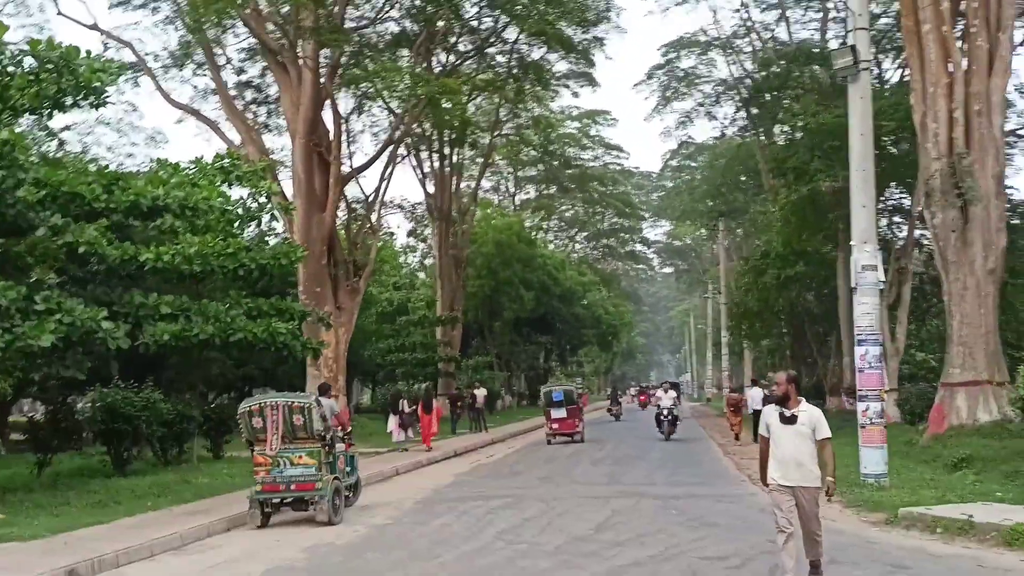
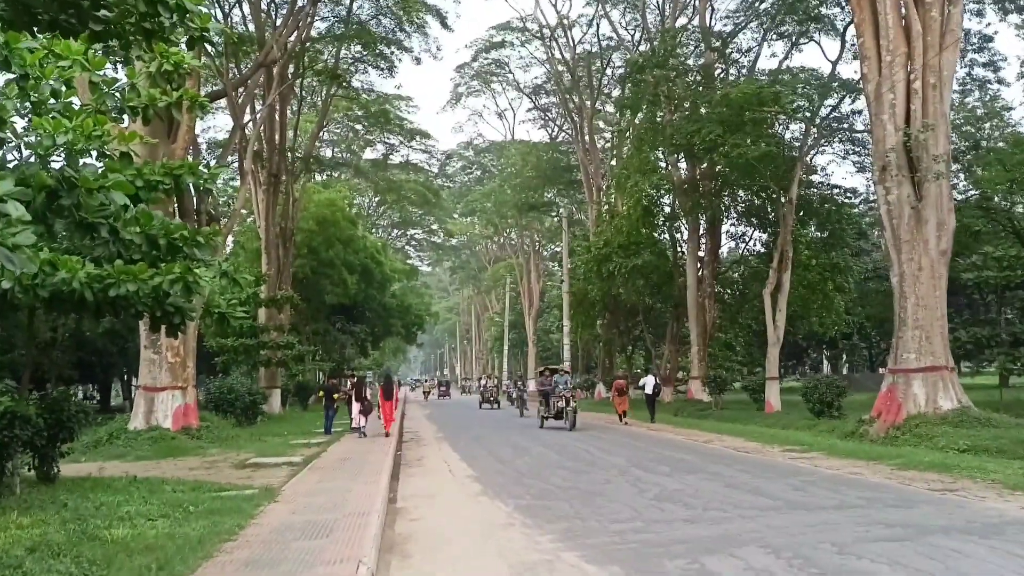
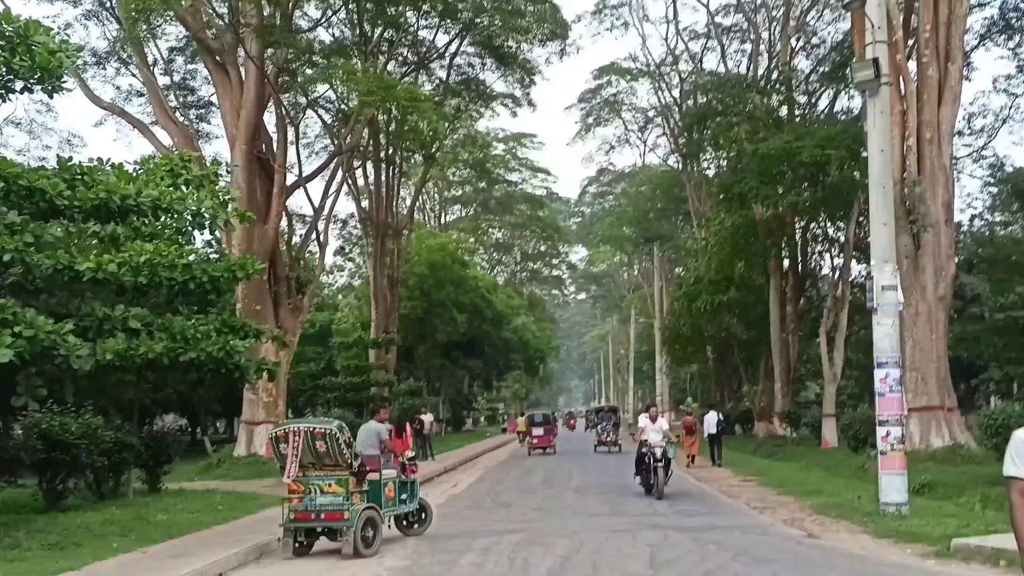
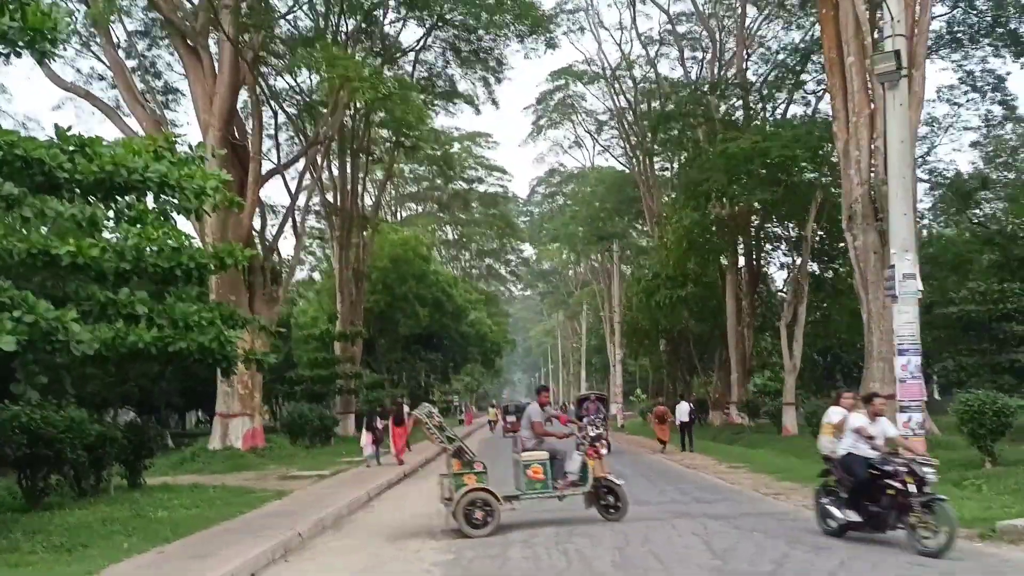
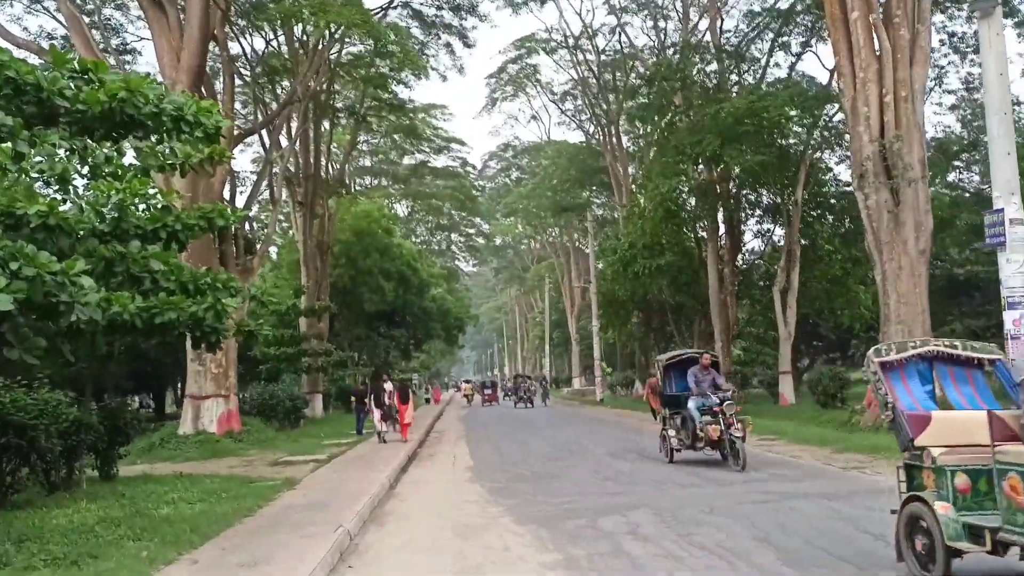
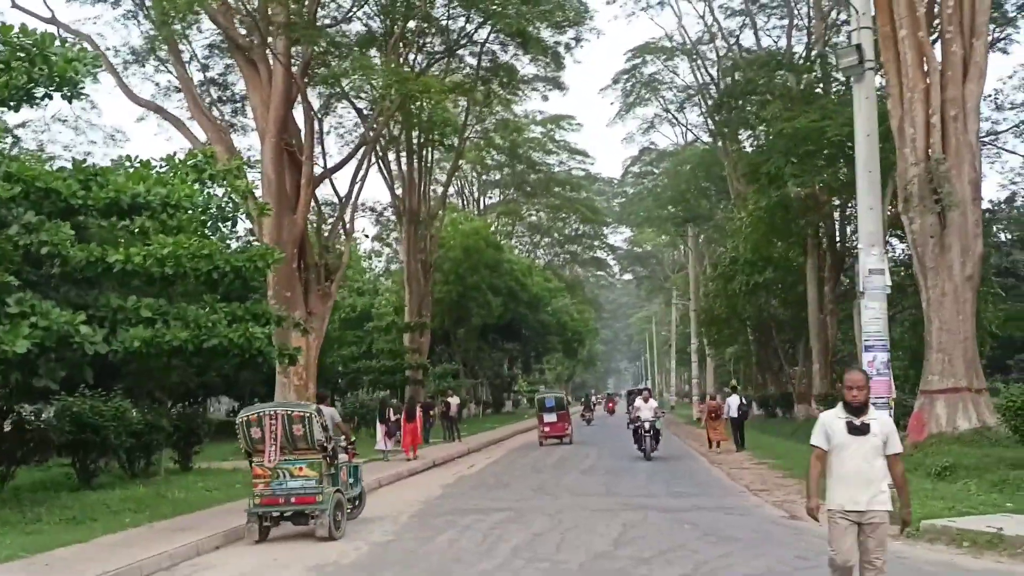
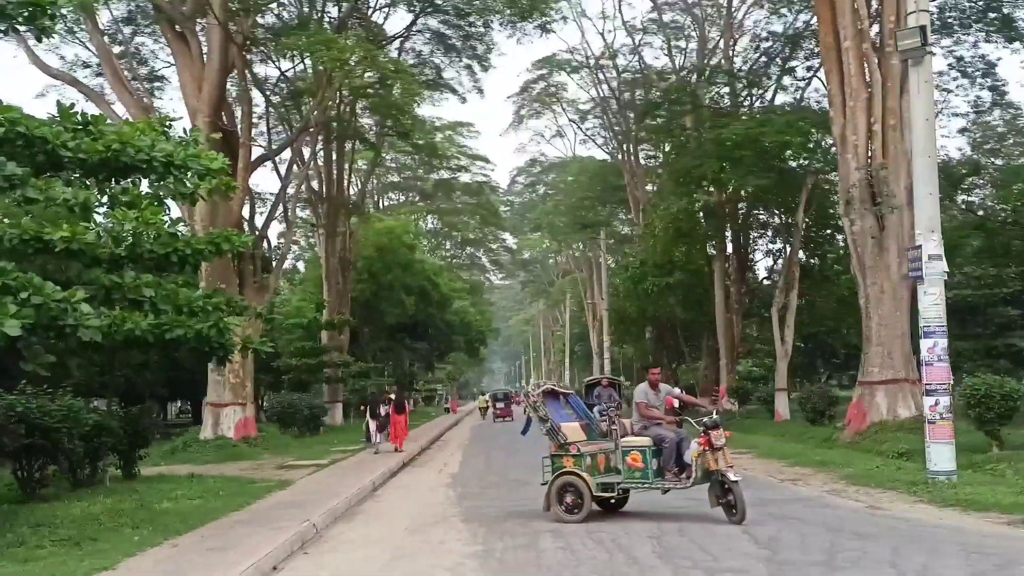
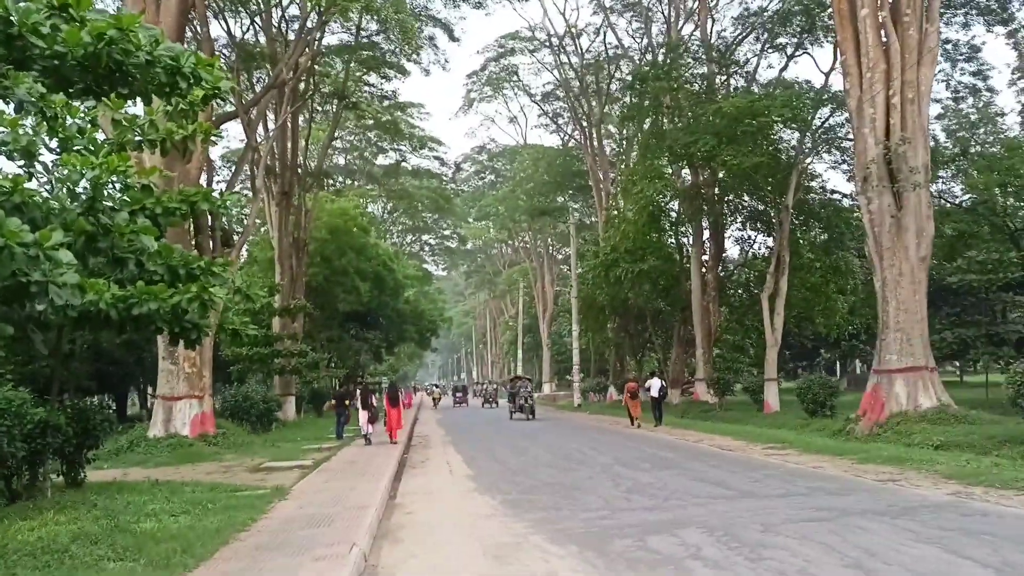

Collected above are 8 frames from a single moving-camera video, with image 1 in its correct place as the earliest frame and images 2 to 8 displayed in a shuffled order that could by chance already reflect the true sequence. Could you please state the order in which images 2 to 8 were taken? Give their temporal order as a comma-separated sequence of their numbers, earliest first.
6, 3, 4, 7, 5, 8, 2
